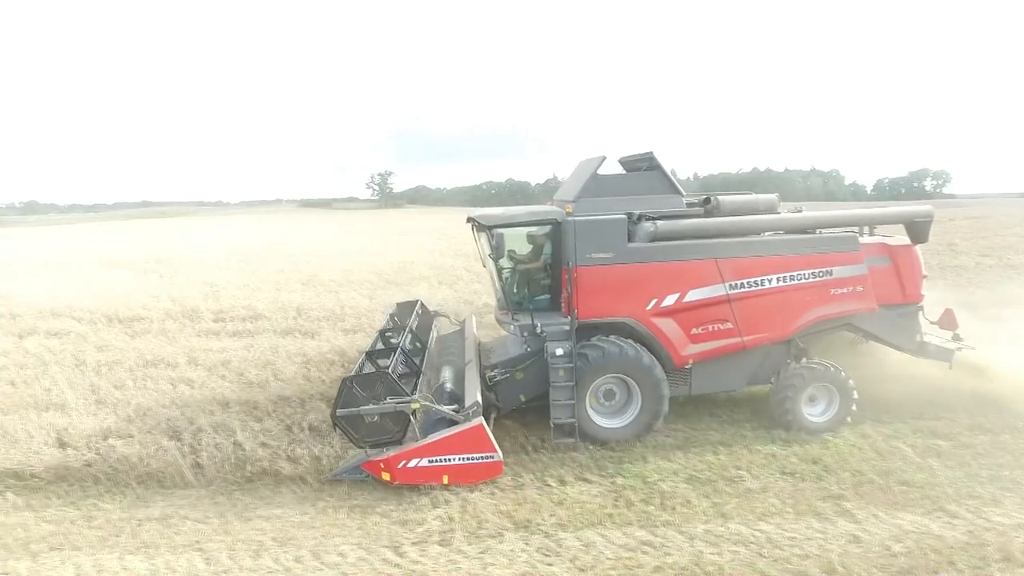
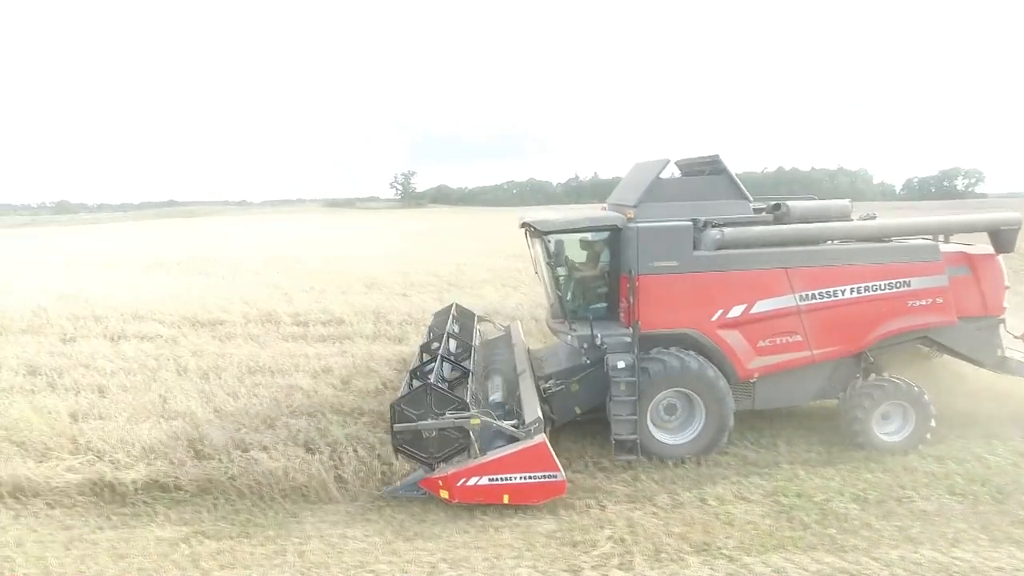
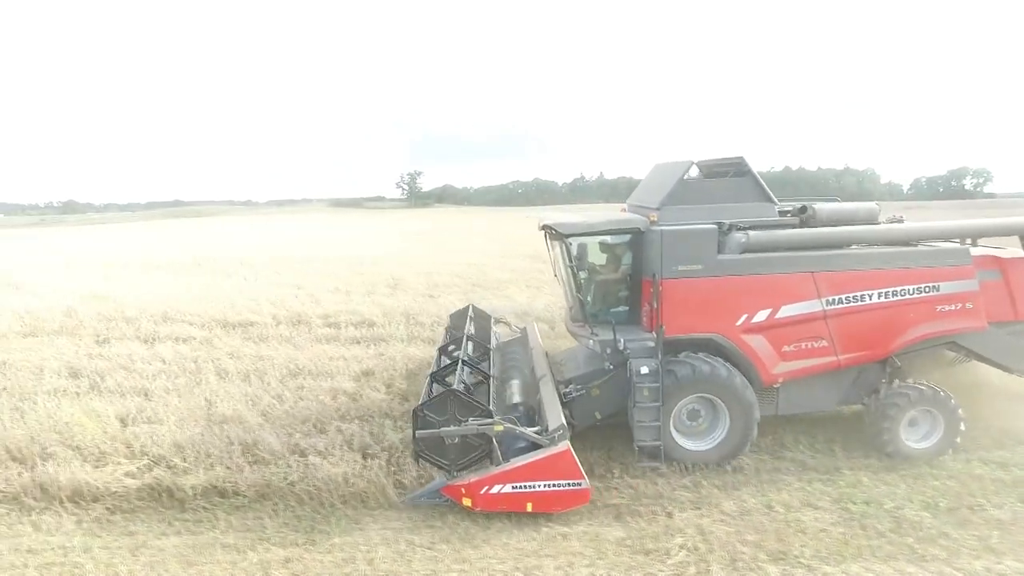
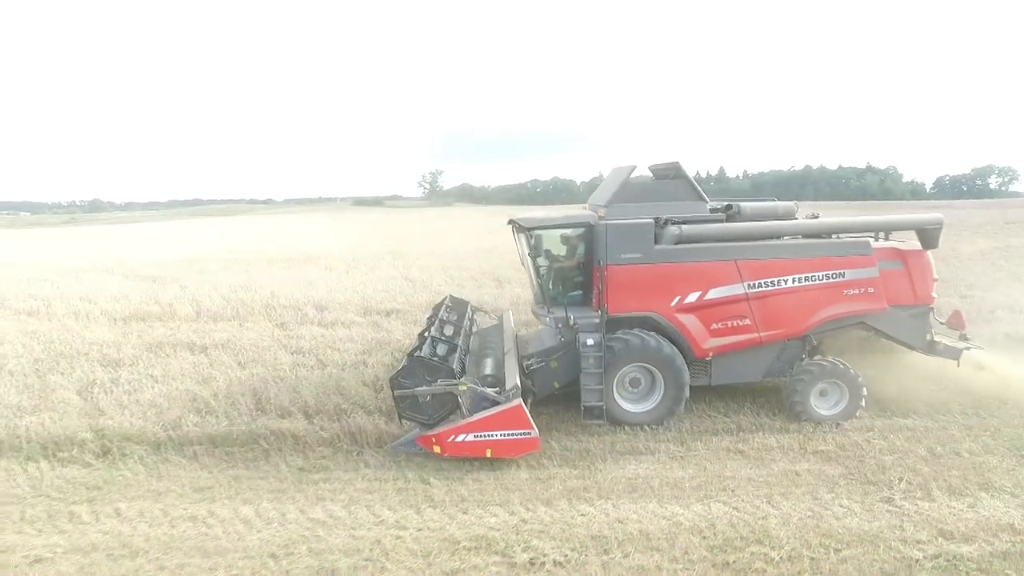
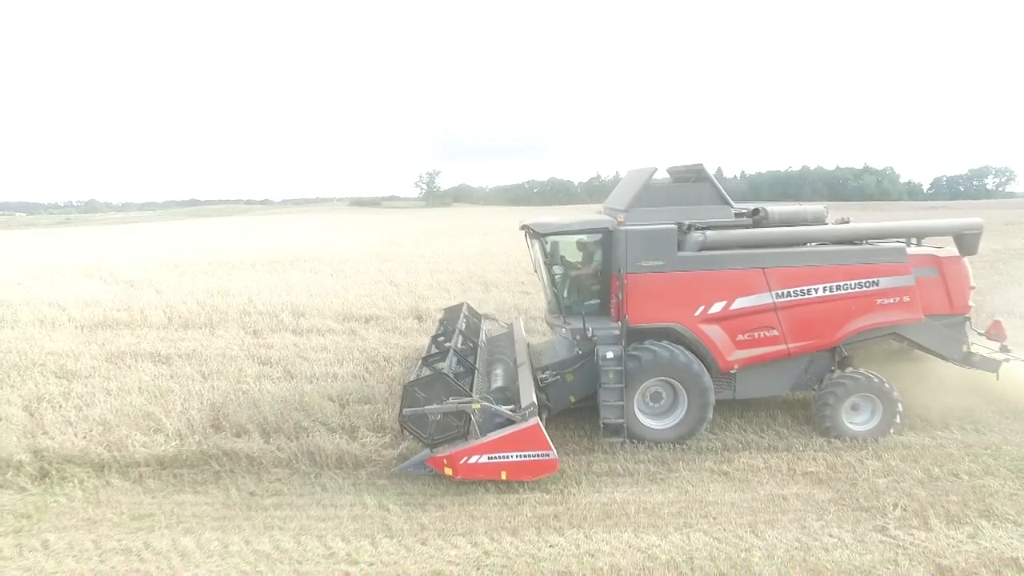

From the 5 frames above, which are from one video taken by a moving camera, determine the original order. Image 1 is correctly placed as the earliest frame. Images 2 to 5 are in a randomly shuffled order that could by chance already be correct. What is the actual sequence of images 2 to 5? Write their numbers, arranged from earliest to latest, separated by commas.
2, 3, 5, 4
